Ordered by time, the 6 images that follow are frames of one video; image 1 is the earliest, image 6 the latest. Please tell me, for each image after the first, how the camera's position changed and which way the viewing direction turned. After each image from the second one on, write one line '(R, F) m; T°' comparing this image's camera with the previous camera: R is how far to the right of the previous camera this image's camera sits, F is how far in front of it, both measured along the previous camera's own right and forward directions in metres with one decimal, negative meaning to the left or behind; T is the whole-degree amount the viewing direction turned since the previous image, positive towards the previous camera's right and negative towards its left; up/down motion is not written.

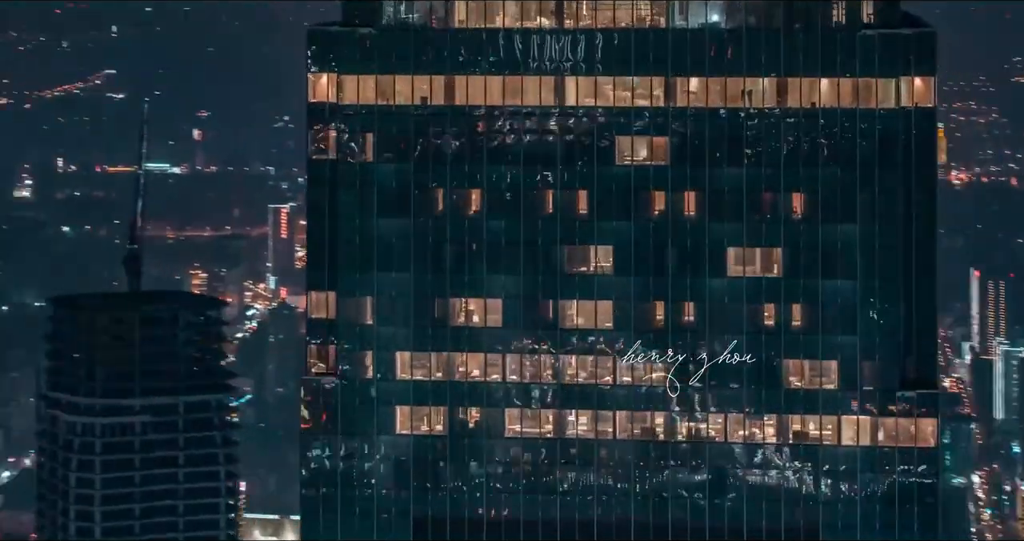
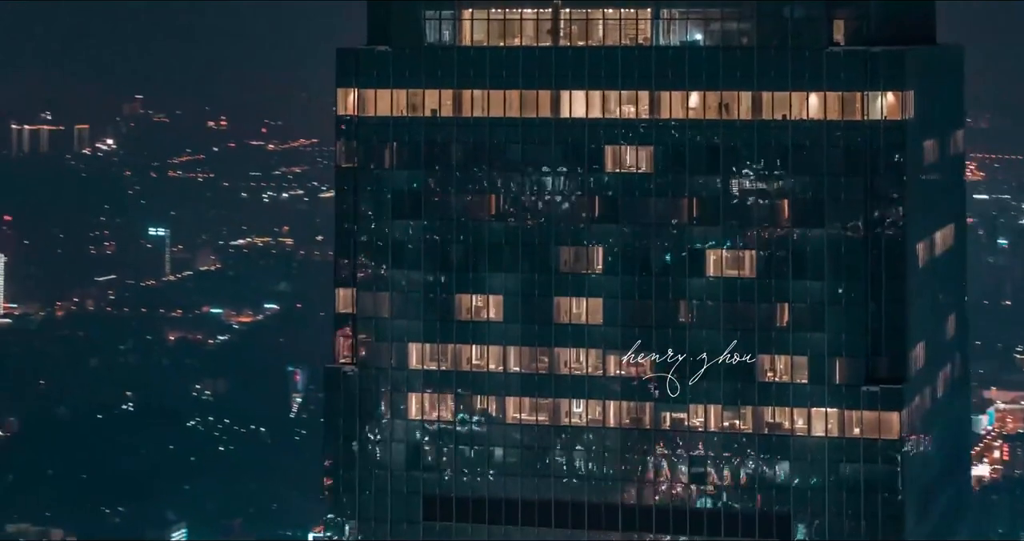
(-1.3, -7.3) m; +1°
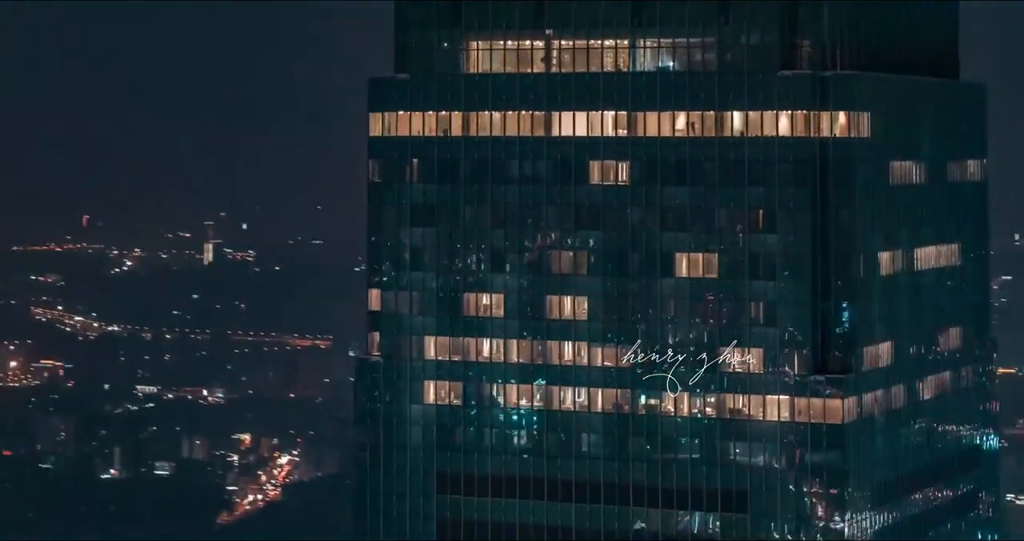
(-5.1, -11.5) m; +3°
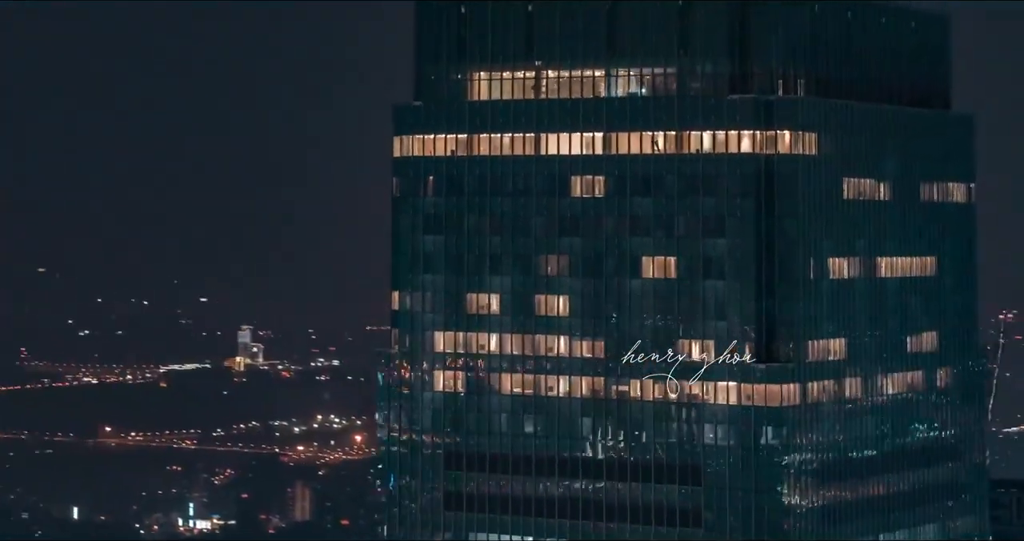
(-5.6, -14.5) m; +3°
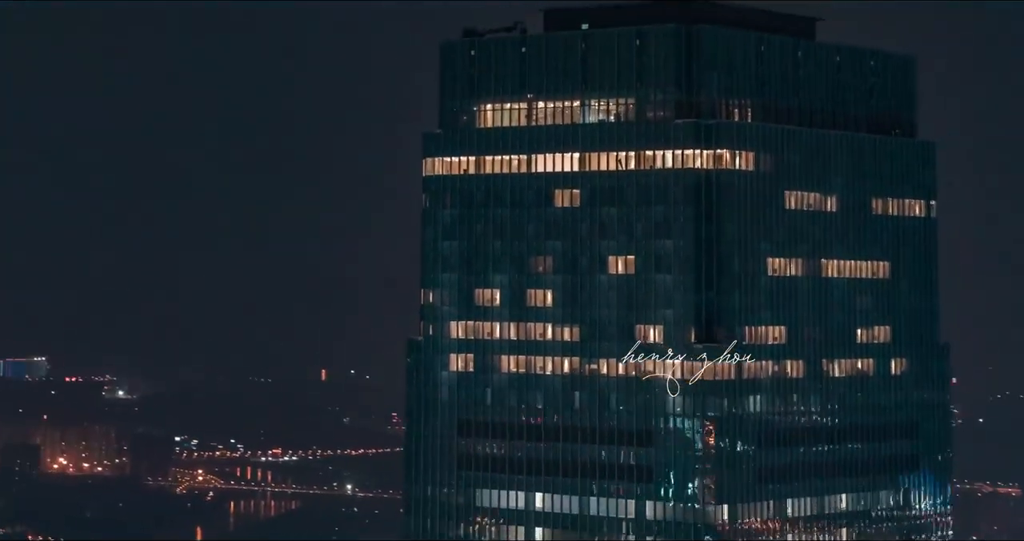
(+15.4, -21.3) m; -6°
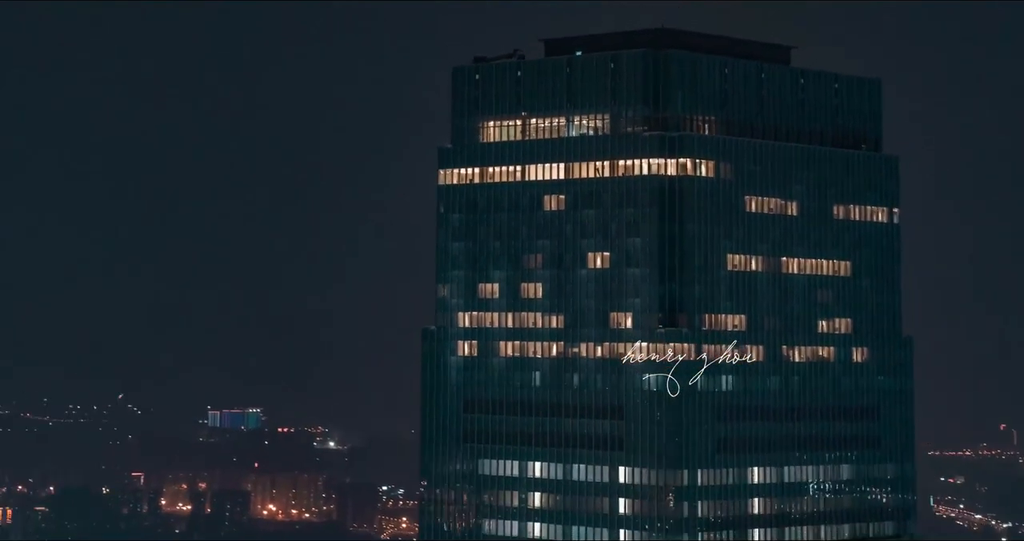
(+10.3, -18.6) m; -4°
